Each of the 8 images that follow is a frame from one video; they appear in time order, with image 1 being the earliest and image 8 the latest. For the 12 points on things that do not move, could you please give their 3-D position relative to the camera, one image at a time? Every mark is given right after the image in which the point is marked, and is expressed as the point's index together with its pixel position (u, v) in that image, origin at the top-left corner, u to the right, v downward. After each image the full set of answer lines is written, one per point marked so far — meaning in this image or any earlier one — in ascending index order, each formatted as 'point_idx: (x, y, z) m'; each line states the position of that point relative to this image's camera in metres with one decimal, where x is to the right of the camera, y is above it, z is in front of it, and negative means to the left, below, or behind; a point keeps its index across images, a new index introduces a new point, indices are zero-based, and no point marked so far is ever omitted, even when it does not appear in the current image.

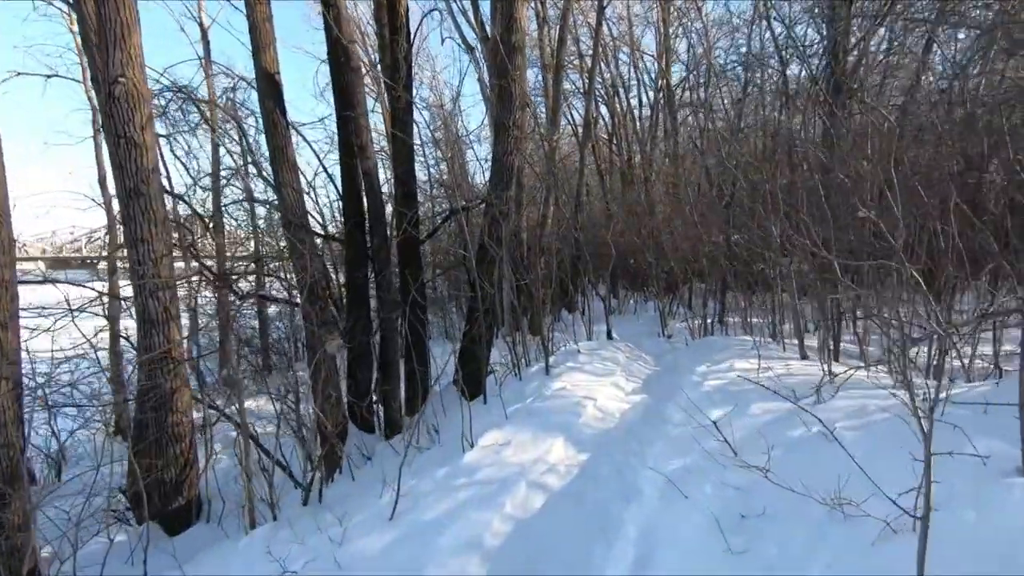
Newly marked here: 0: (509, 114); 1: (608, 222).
0: (-0.1, +2.4, +7.5) m
1: (+2.5, +1.7, +14.1) m
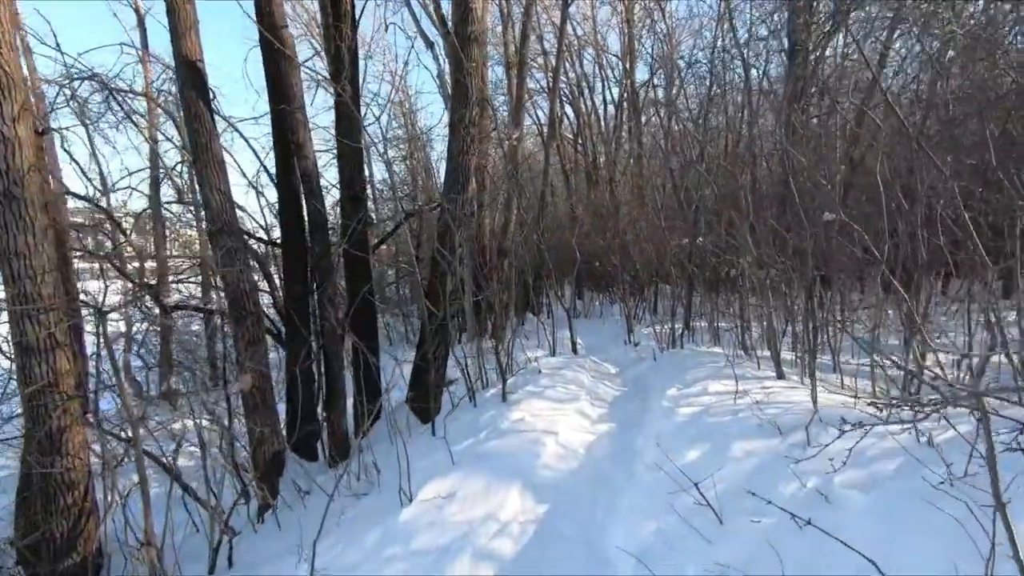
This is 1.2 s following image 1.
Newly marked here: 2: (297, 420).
0: (-0.6, +2.2, +6.9) m
1: (+1.5, +1.6, +13.7) m
2: (-2.4, -1.5, +6.1) m
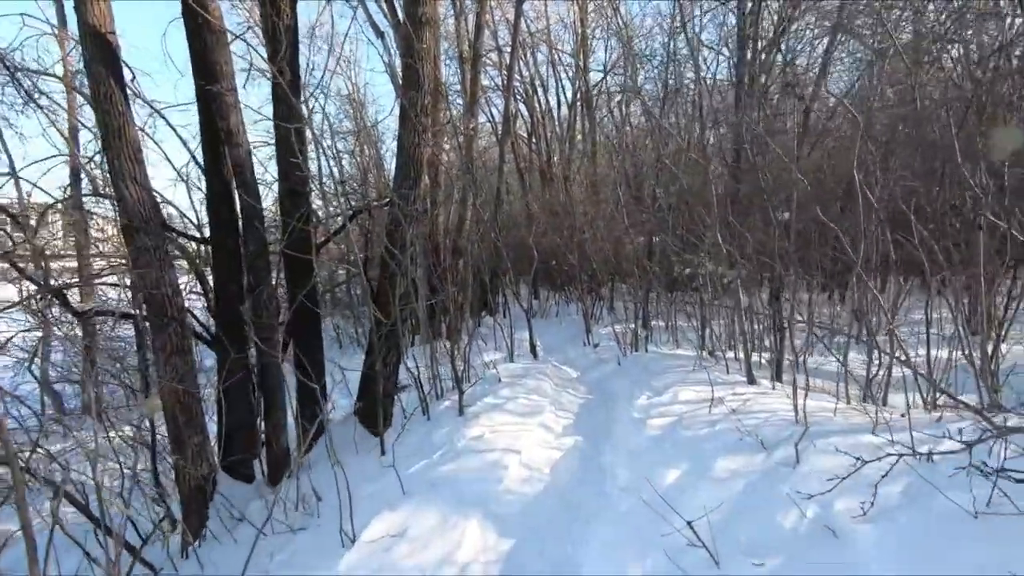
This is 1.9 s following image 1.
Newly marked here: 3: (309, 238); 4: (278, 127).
0: (-1.2, +2.2, +6.5) m
1: (+0.4, +1.6, +13.4) m
2: (-2.9, -1.5, +5.5) m
3: (-2.3, +0.5, +6.0) m
4: (-2.6, +1.8, +6.0) m
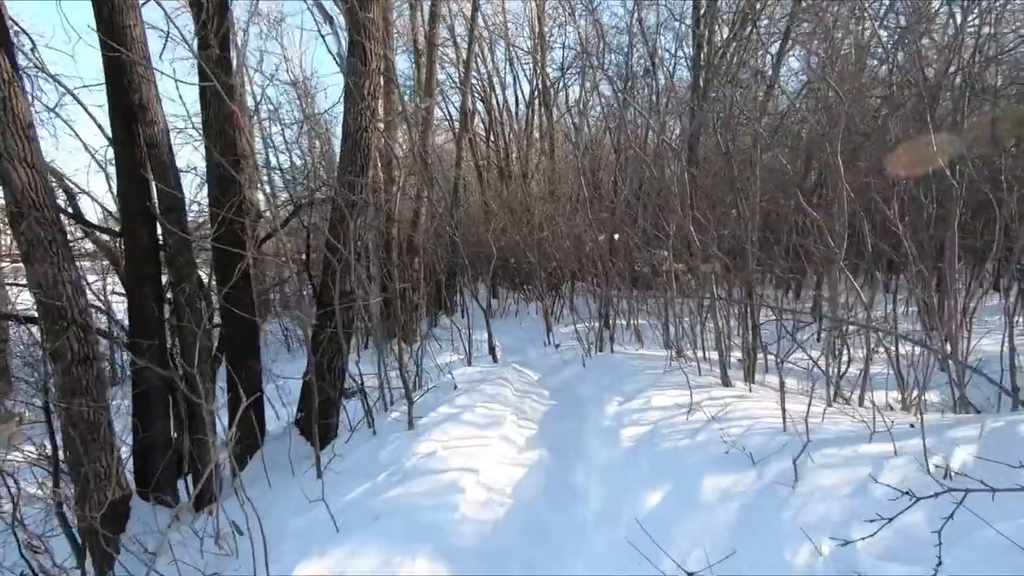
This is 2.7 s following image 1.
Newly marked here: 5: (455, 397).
0: (-1.6, +2.3, +5.9) m
1: (-0.6, +1.6, +12.9) m
2: (-3.3, -1.5, +4.8) m
3: (-2.7, +0.6, +5.4) m
4: (-3.1, +1.8, +5.4) m
5: (-0.5, -0.9, +4.6) m
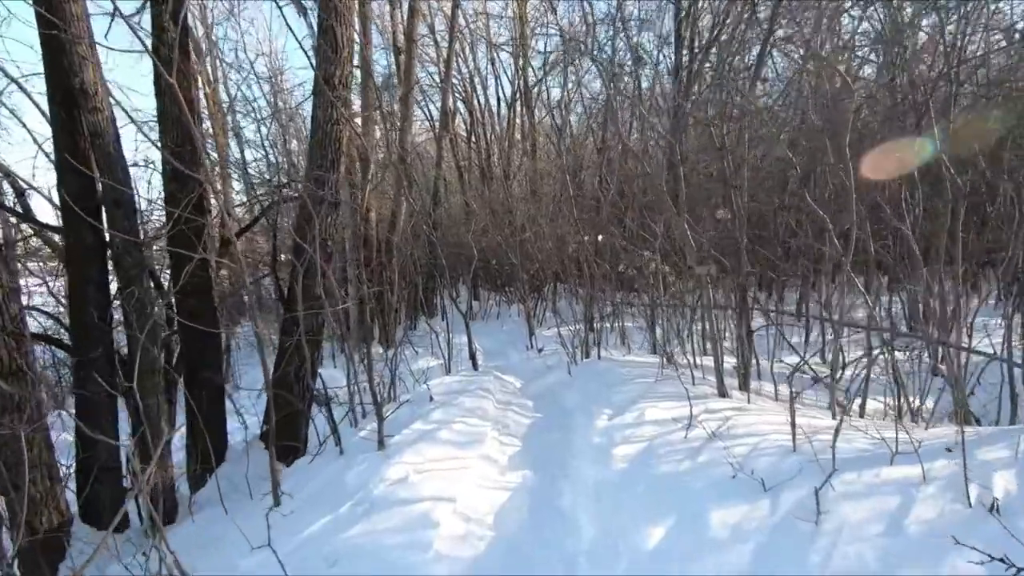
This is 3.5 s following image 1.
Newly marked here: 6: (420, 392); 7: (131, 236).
0: (-1.8, +2.2, +5.5) m
1: (-1.0, +1.6, +12.6) m
2: (-3.4, -1.5, +4.4) m
3: (-2.9, +0.5, +5.0) m
4: (-3.2, +1.8, +5.0) m
5: (-0.6, -1.0, +4.3) m
6: (-0.8, -0.9, +4.8) m
7: (-3.1, +0.4, +4.4) m
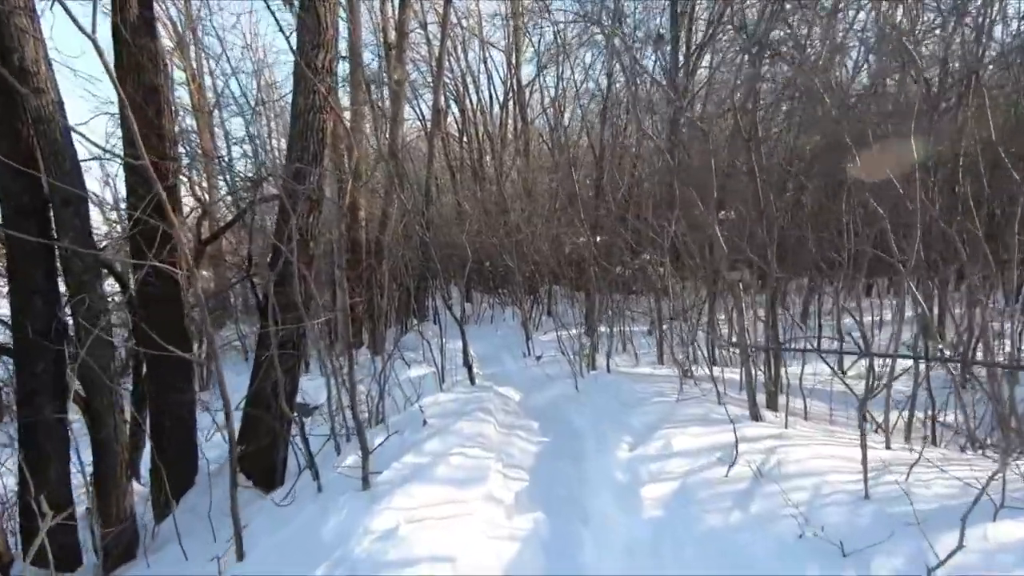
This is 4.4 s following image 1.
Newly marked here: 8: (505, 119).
0: (-1.8, +2.2, +5.0) m
1: (-1.2, +1.5, +12.1) m
2: (-3.4, -1.6, +3.9) m
3: (-2.9, +0.5, +4.5) m
4: (-3.2, +1.7, +4.4) m
5: (-0.6, -1.0, +3.8) m
6: (-0.8, -1.0, +4.4) m
7: (-3.1, +0.4, +3.8) m
8: (-0.2, +5.4, +17.1) m
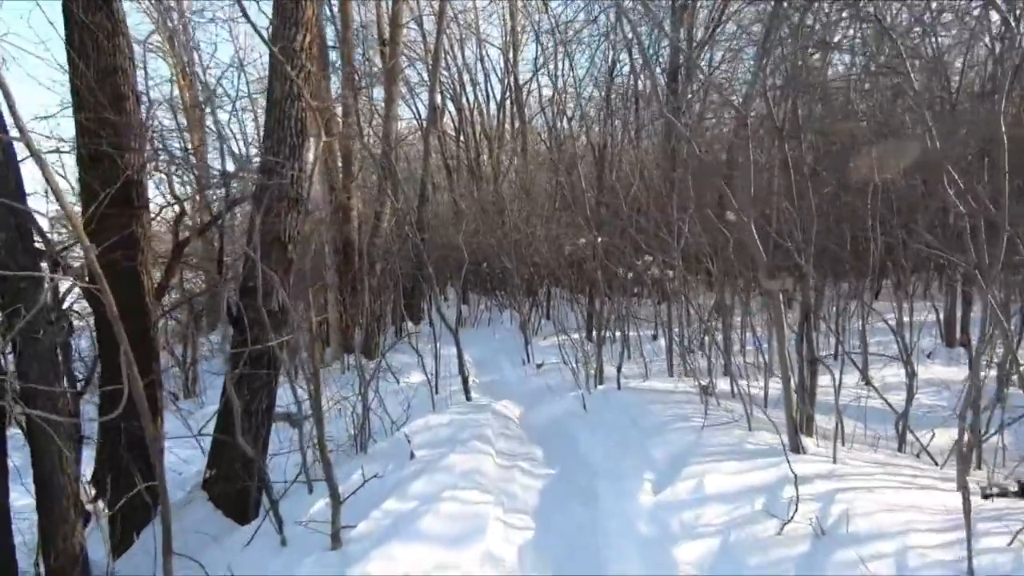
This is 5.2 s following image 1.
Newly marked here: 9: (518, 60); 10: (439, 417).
0: (-1.8, +2.1, +4.6) m
1: (-1.2, +1.4, +11.6) m
2: (-3.4, -1.6, +3.4) m
3: (-2.9, +0.4, +4.0) m
4: (-3.2, +1.7, +3.9) m
5: (-0.6, -1.1, +3.3) m
6: (-0.8, -1.0, +3.9) m
7: (-3.0, +0.3, +3.3) m
8: (-0.3, +5.4, +16.6) m
9: (+0.2, +7.3, +16.9) m
10: (-0.6, -1.0, +4.2) m
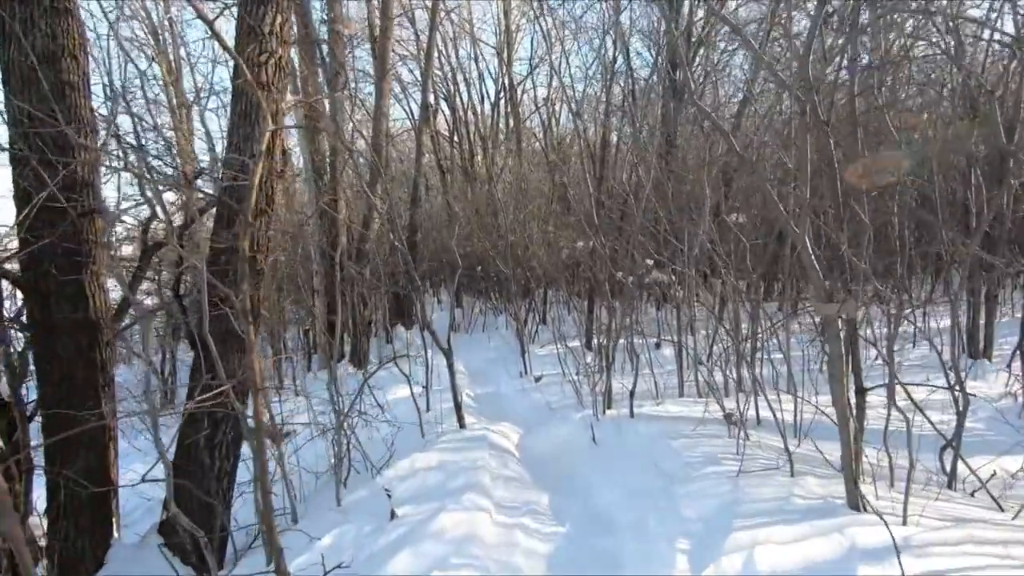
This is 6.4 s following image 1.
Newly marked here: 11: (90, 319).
0: (-1.8, +2.0, +4.0) m
1: (-1.3, +1.3, +11.1) m
2: (-3.4, -1.8, +2.8) m
3: (-2.9, +0.3, +3.4) m
4: (-3.2, +1.6, +3.4) m
5: (-0.6, -1.2, +2.8) m
6: (-0.8, -1.1, +3.4) m
7: (-3.0, +0.2, +2.8) m
8: (-0.4, +5.2, +16.1) m
9: (+0.1, +7.1, +16.4) m
10: (-0.6, -1.1, +3.7) m
11: (-2.9, -0.2, +3.6) m
